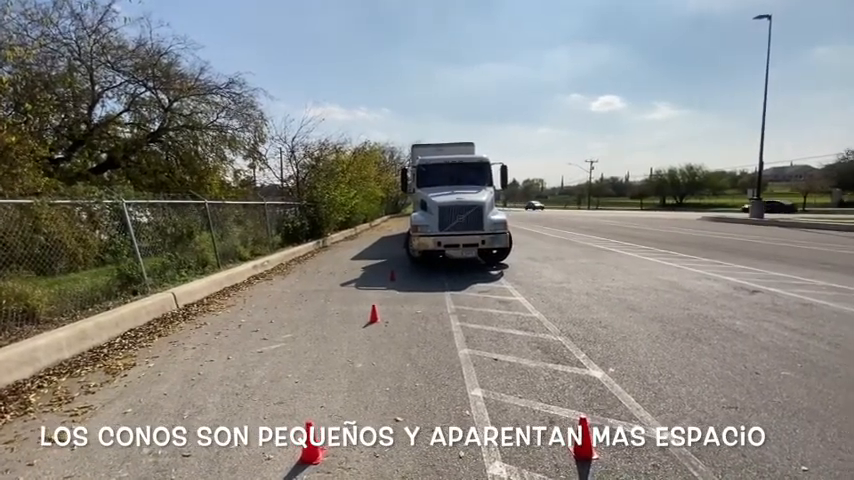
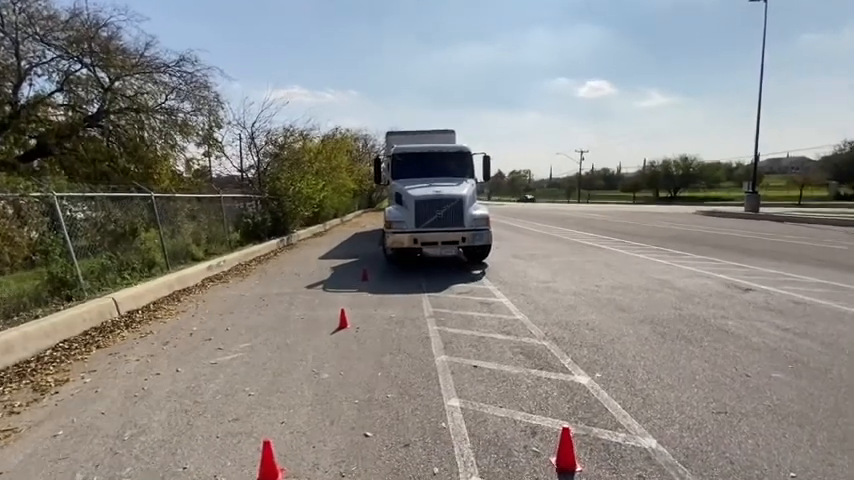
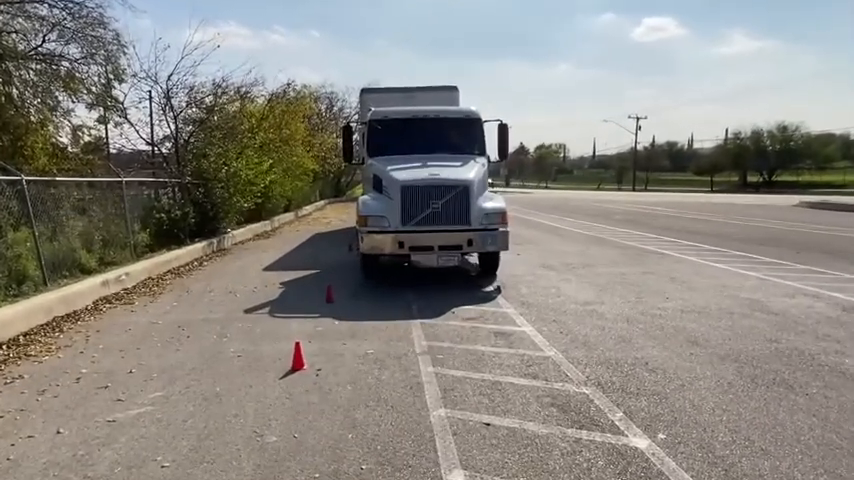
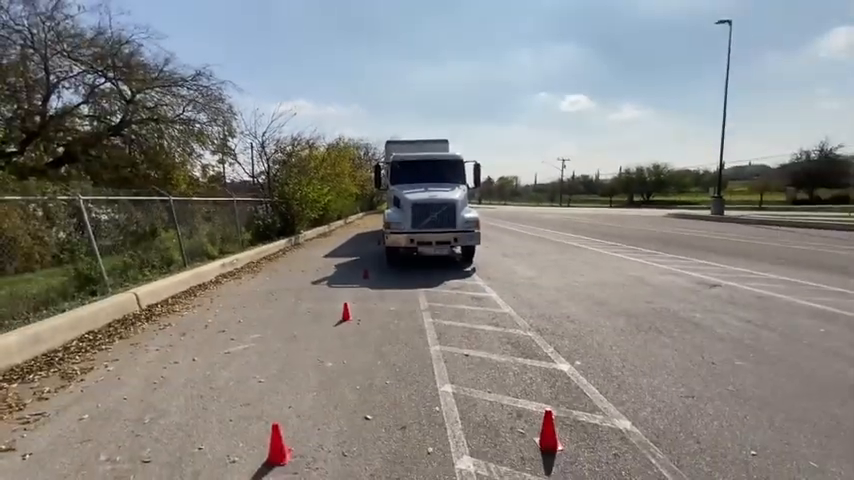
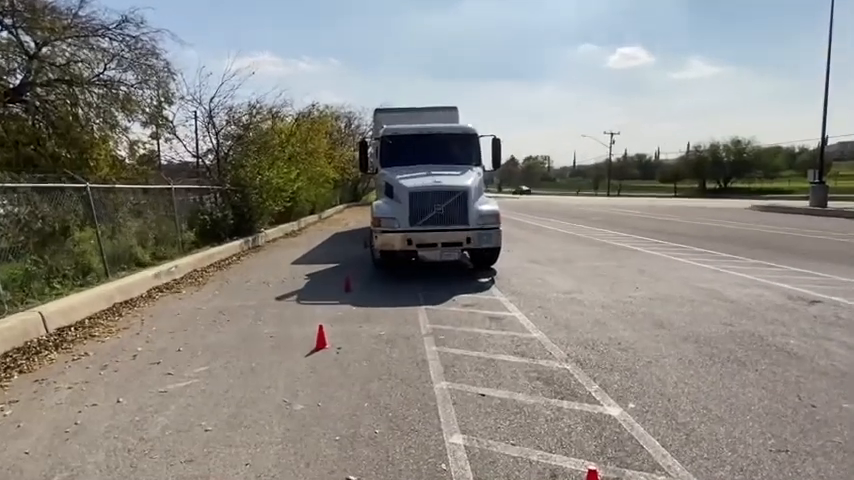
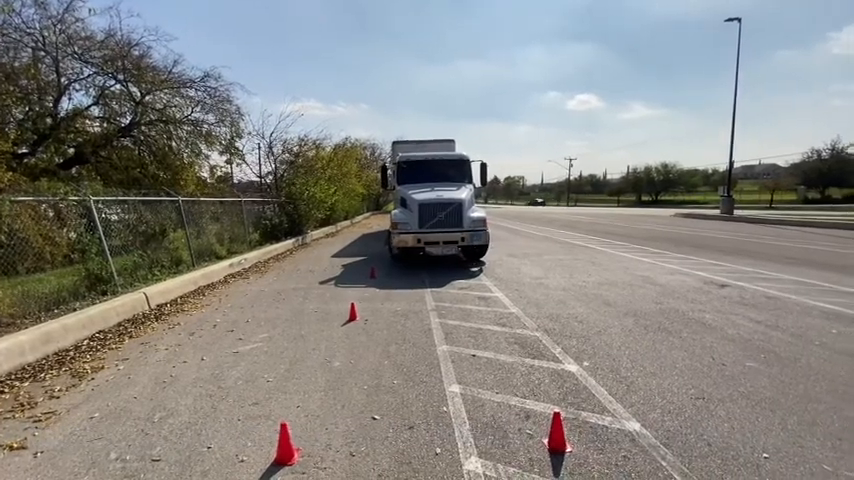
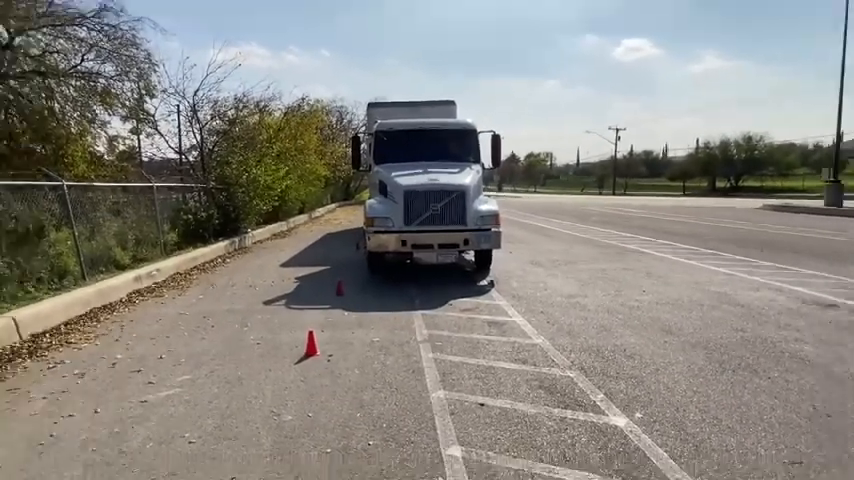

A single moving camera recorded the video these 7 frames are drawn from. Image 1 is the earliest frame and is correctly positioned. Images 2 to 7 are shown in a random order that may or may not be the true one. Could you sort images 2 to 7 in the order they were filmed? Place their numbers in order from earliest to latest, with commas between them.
6, 2, 5, 3, 7, 4
